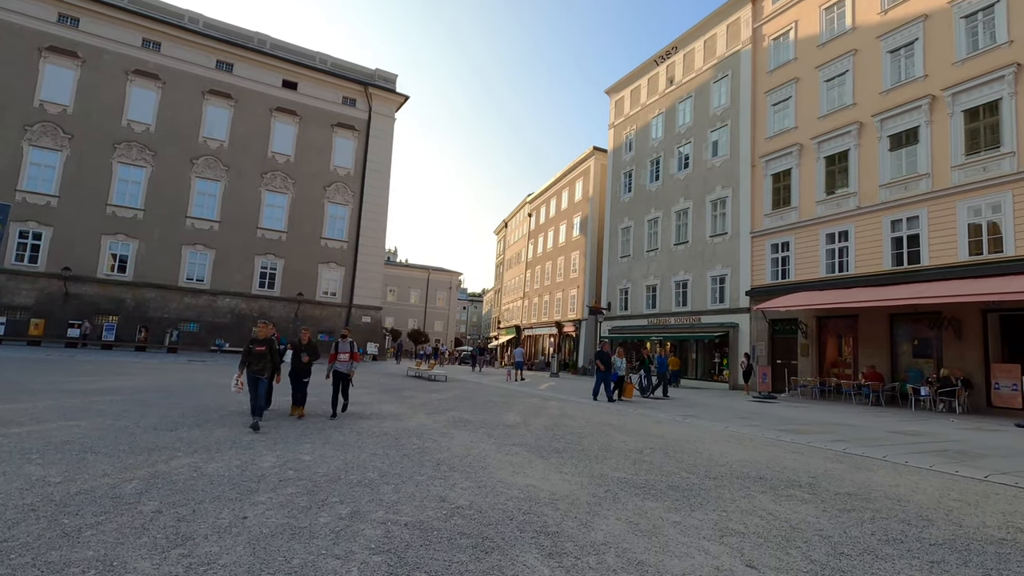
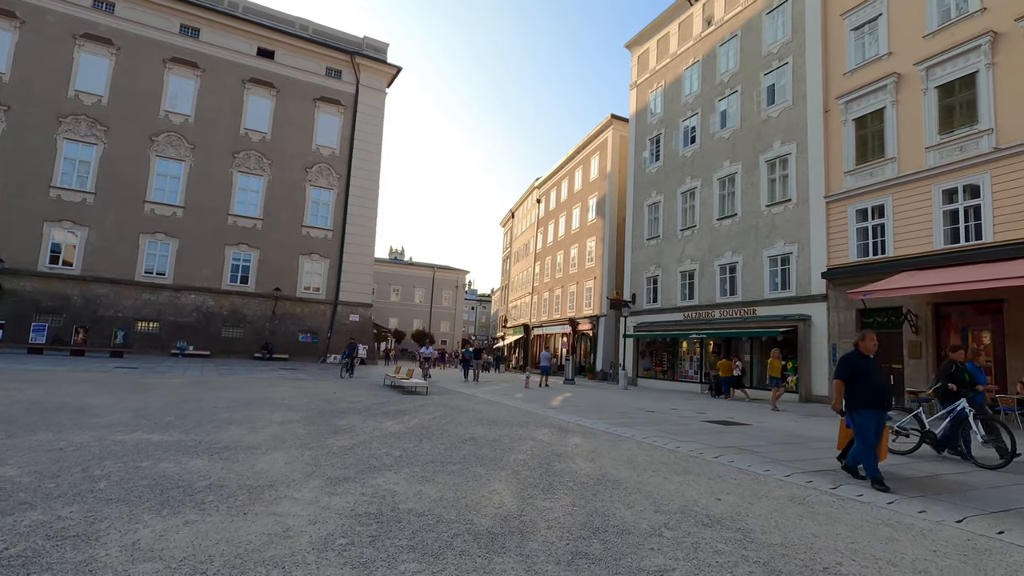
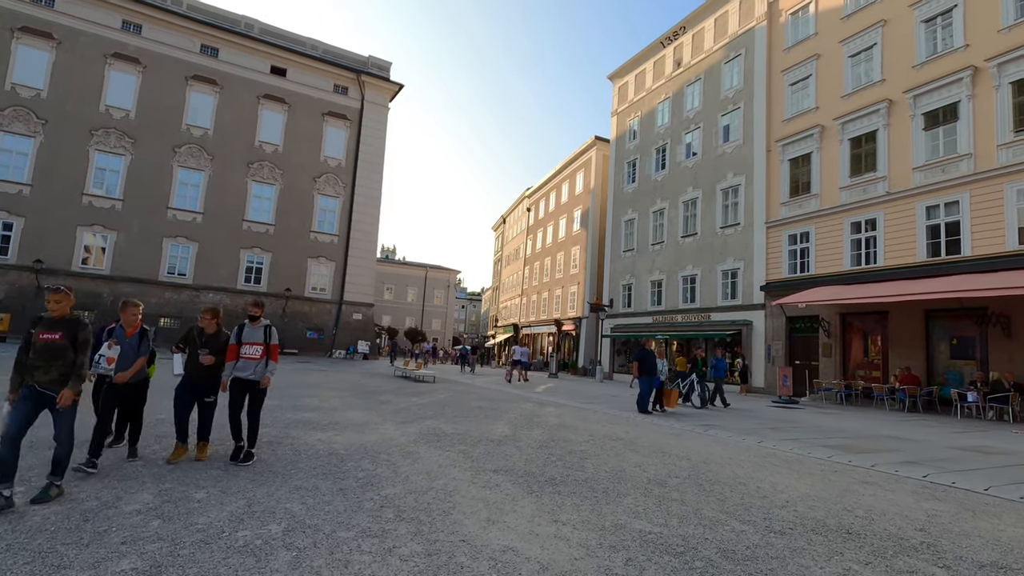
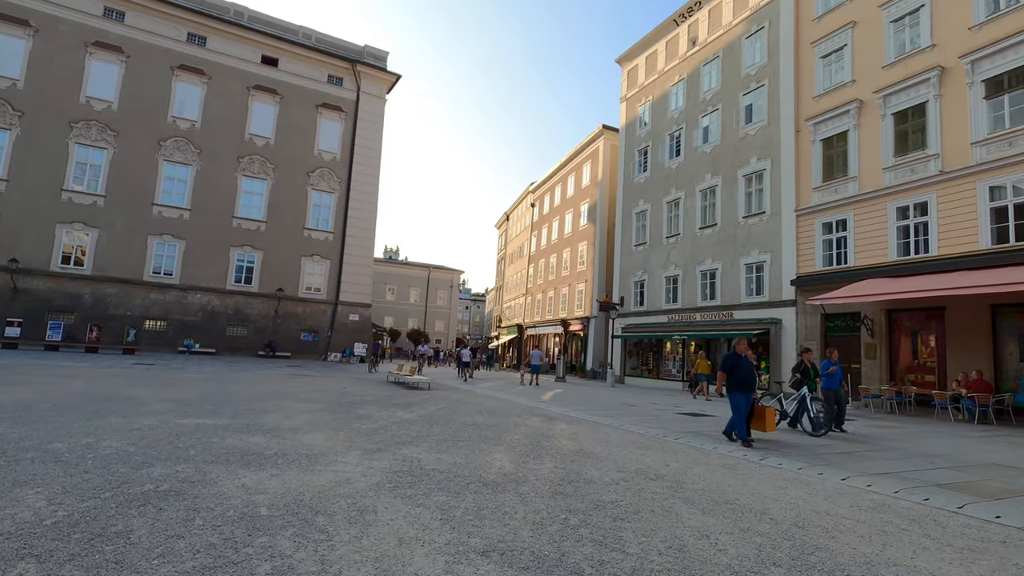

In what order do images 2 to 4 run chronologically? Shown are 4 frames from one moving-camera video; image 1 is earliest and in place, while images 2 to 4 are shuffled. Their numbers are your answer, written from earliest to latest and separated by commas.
3, 4, 2
